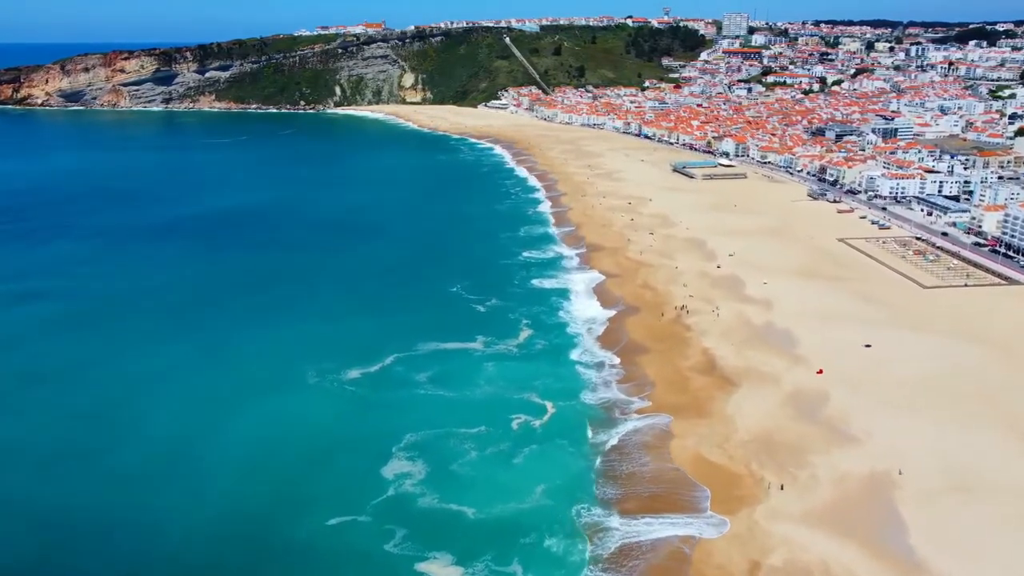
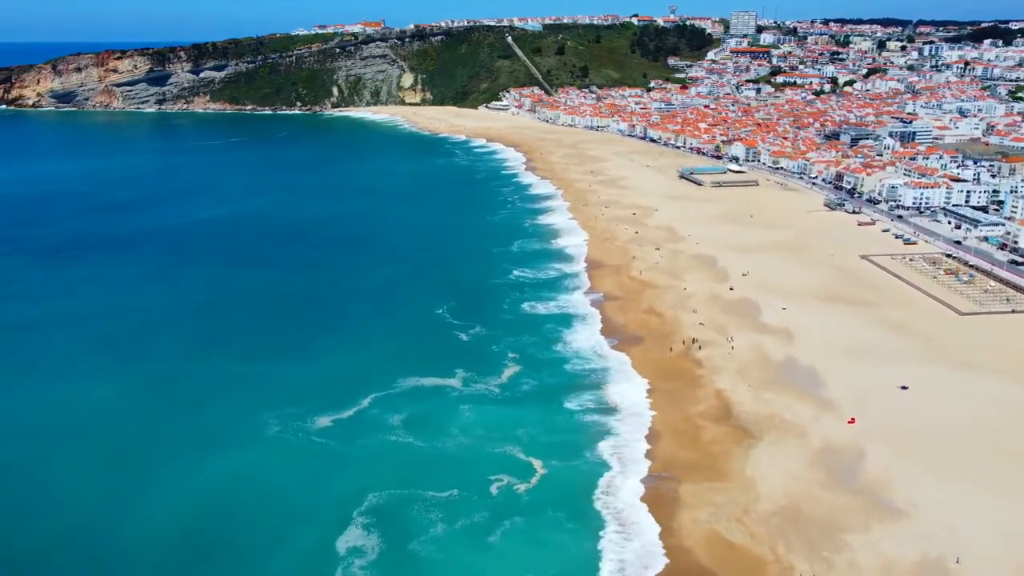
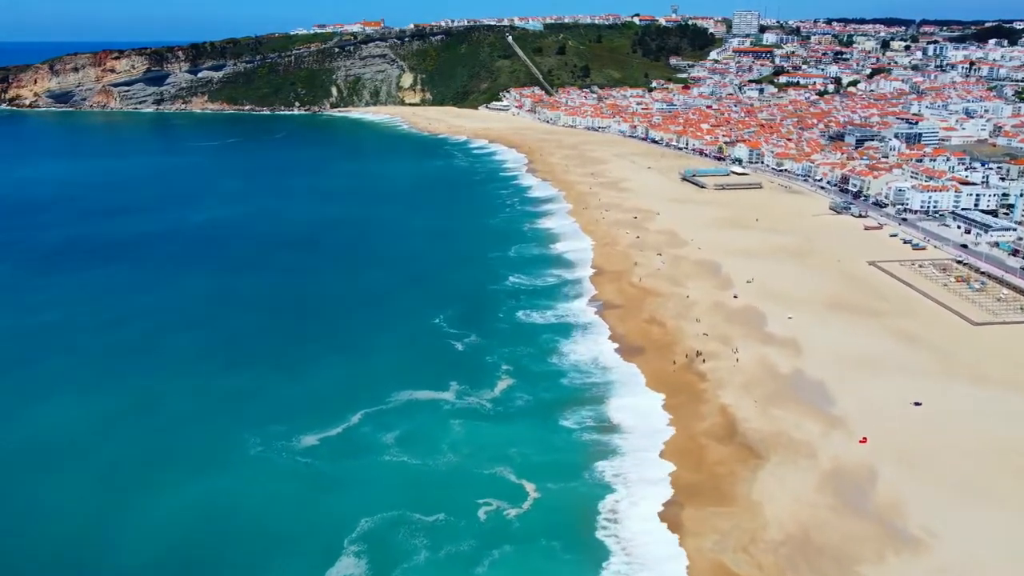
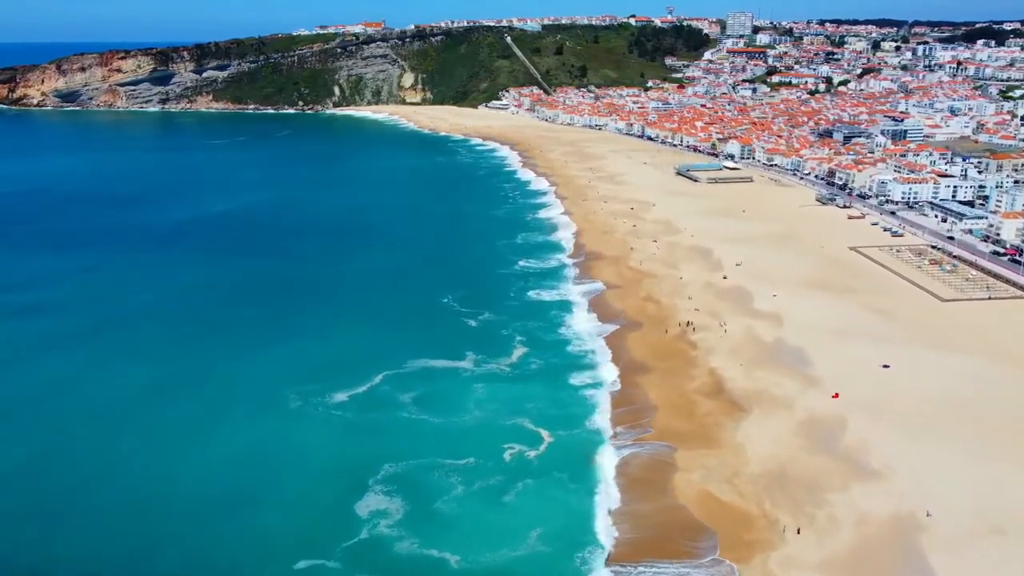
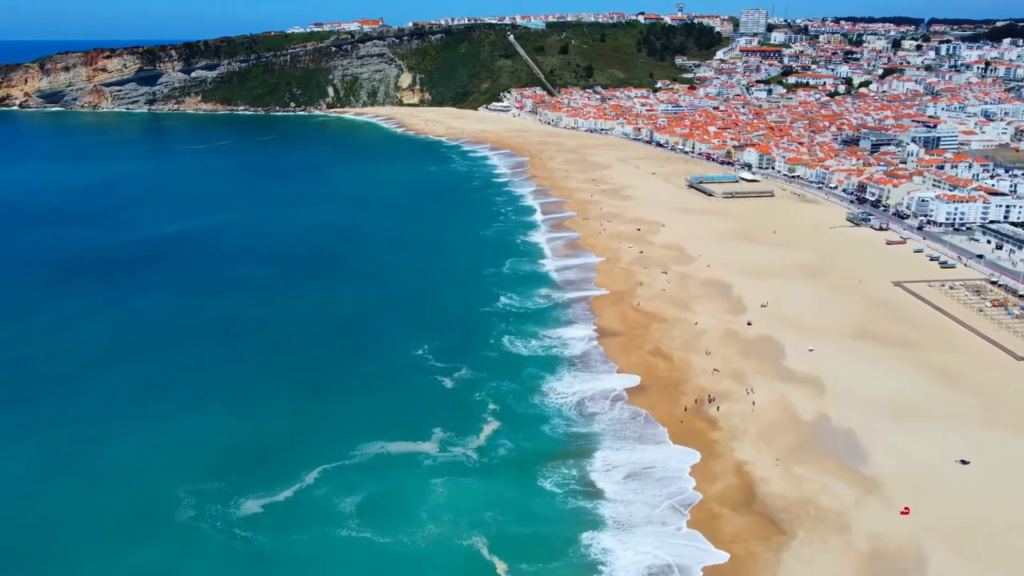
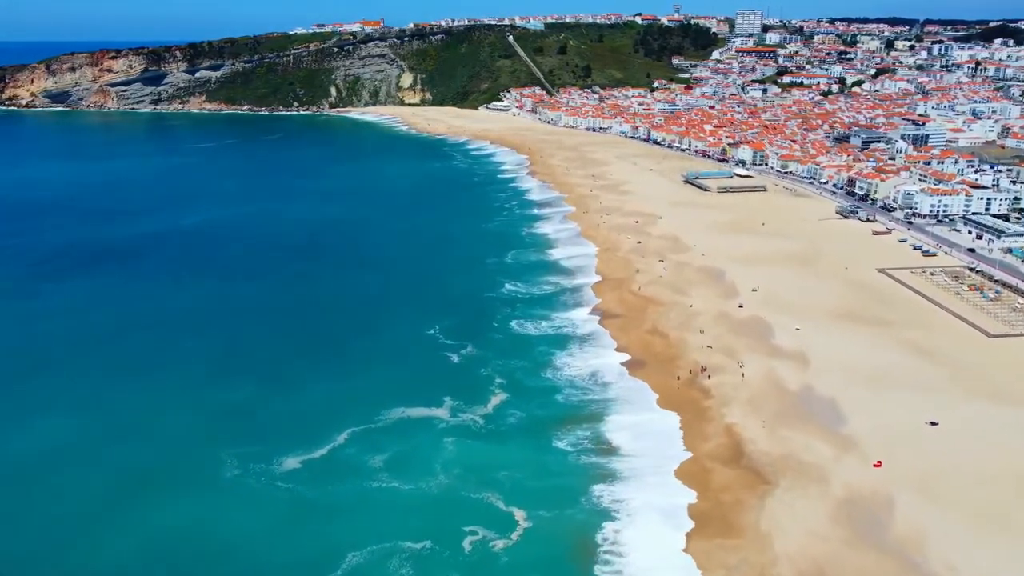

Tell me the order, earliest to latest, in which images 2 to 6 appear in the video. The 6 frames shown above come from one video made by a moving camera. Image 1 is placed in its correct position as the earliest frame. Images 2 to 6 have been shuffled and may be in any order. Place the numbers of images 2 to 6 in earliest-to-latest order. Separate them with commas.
4, 2, 3, 6, 5
